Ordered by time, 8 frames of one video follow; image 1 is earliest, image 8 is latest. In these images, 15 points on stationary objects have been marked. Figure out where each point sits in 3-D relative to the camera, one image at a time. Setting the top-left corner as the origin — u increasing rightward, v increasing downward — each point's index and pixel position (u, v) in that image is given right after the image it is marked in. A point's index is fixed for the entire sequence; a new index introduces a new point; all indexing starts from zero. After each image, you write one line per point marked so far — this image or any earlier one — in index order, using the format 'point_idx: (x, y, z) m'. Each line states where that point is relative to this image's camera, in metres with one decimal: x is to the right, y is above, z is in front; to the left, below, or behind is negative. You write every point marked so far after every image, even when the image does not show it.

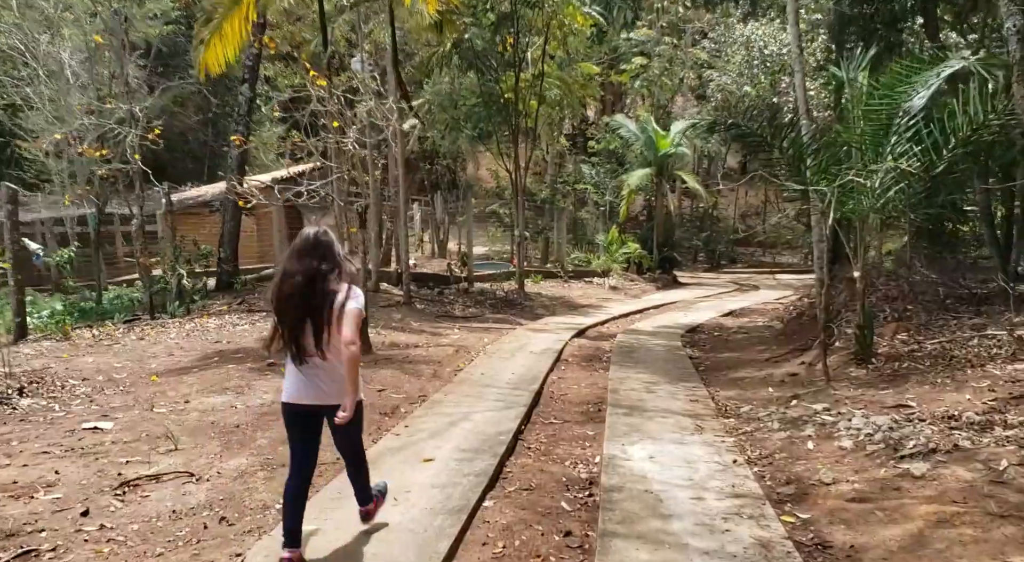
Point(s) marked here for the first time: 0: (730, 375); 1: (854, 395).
0: (+1.8, -0.8, +7.7) m
1: (+2.2, -0.7, +5.9) m
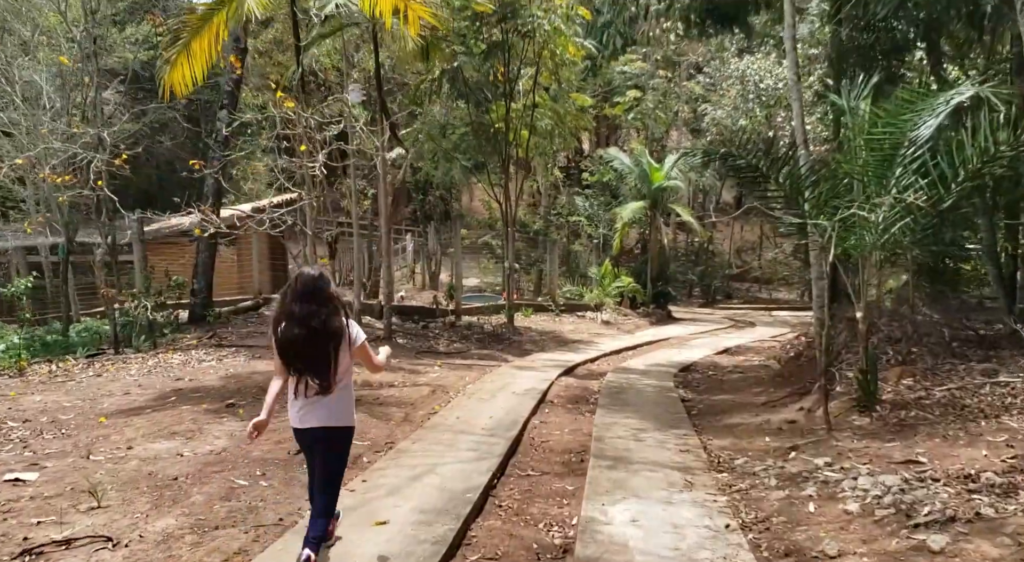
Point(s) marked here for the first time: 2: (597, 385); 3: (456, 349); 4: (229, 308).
0: (+1.6, -1.1, +7.2) m
1: (+2.0, -1.0, +5.4) m
2: (+0.9, -1.1, +9.6) m
3: (-0.8, -0.9, +12.6) m
4: (-4.0, -0.4, +12.9) m
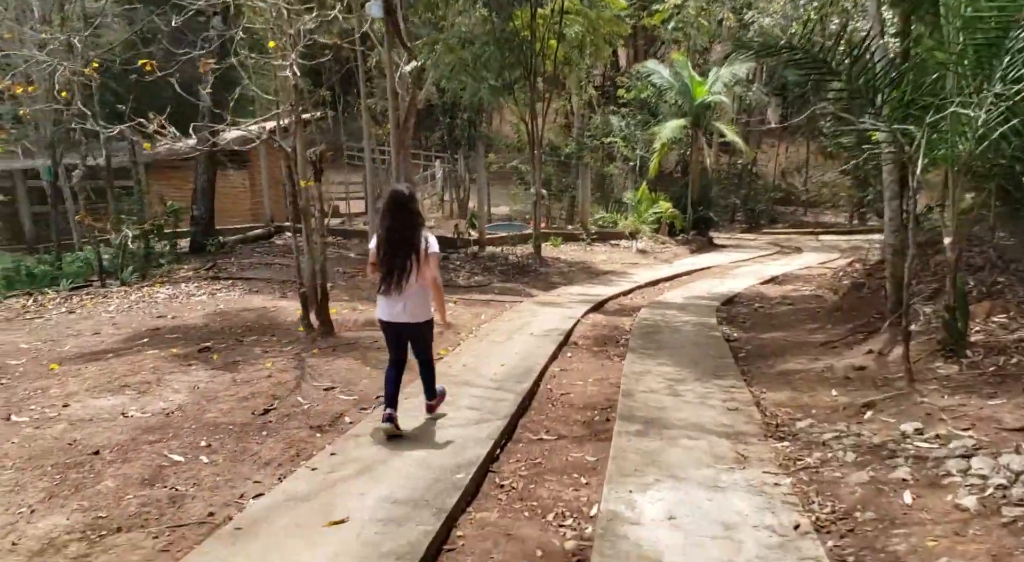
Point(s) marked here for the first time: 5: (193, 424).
0: (+1.8, -0.6, +6.1) m
1: (+2.1, -0.6, +4.4) m
2: (+1.1, -0.4, +8.6) m
3: (-0.4, 0.0, +11.6) m
4: (-3.6, +0.6, +12.0) m
5: (-1.5, -0.7, +4.2) m
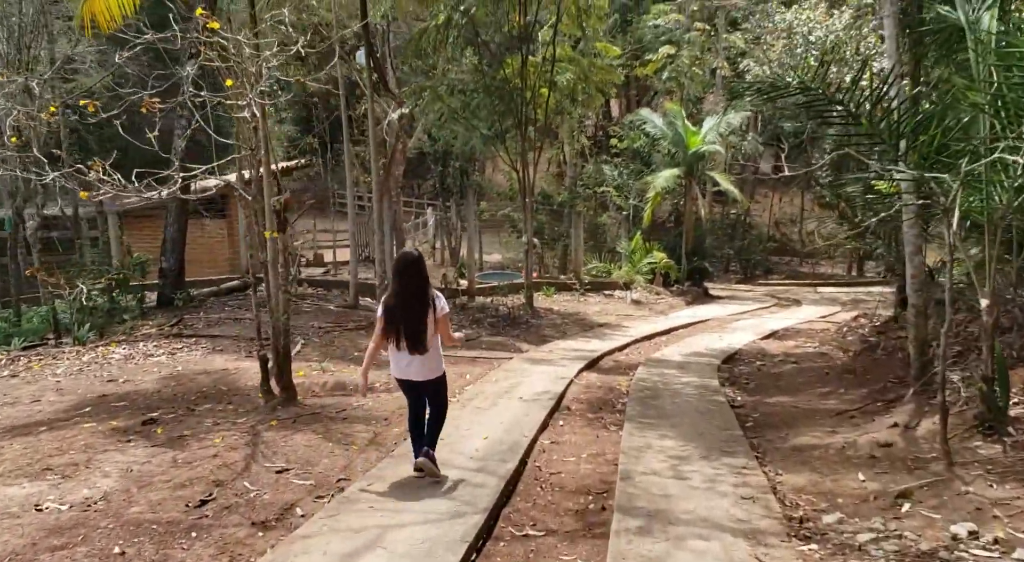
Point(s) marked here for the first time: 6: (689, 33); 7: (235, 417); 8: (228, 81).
0: (+1.7, -1.0, +5.5) m
1: (+2.0, -0.9, +3.7) m
2: (+1.0, -0.9, +8.0) m
3: (-0.6, -0.7, +11.0) m
4: (-3.7, -0.1, +11.4) m
5: (-1.5, -0.9, +3.6) m
6: (+3.7, +5.2, +19.3) m
7: (-1.6, -0.8, +5.5) m
8: (-1.8, +1.3, +5.8) m
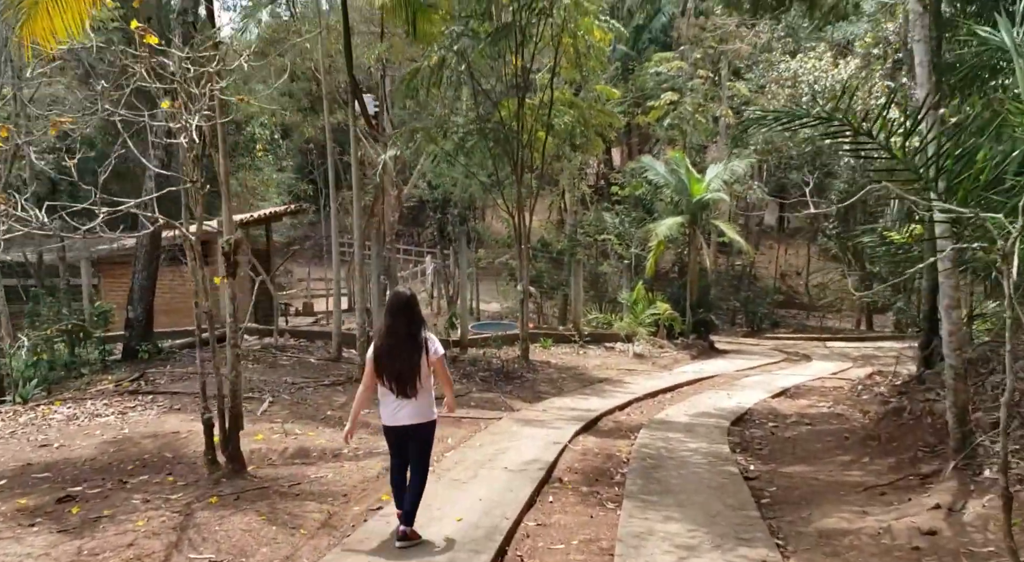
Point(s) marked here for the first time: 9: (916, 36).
0: (+1.6, -1.3, +4.7) m
1: (+1.9, -1.1, +3.0) m
2: (+0.9, -1.3, +7.2) m
3: (-0.6, -1.2, +10.2) m
4: (-3.8, -0.7, +10.7) m
5: (-1.7, -1.1, +2.8) m
6: (+3.7, +4.1, +18.9) m
7: (-1.7, -1.1, +4.7) m
8: (-1.9, +1.0, +5.2) m
9: (+2.5, +1.5, +5.6) m
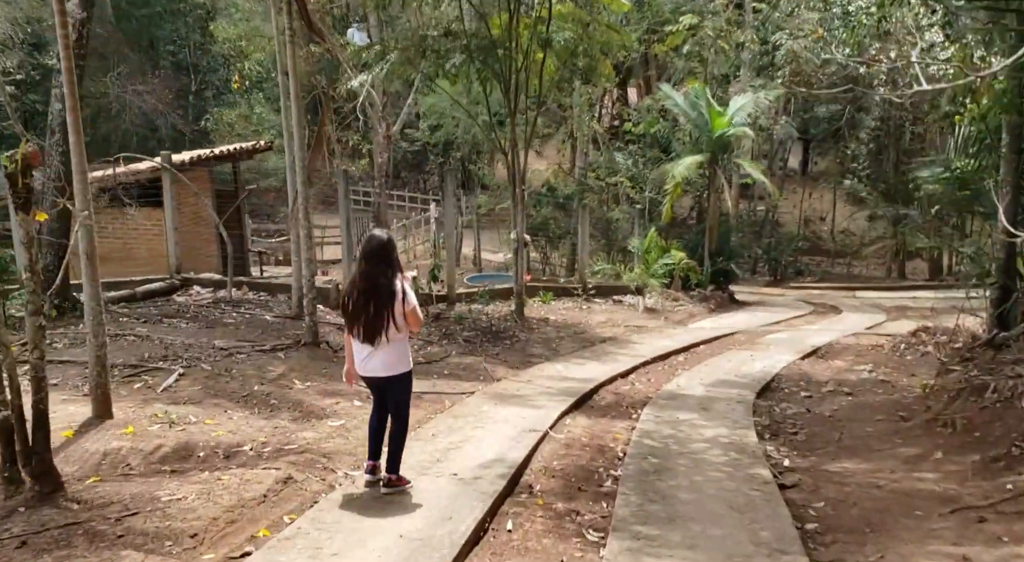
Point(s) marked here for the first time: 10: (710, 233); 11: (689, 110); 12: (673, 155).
0: (+1.3, -1.0, +3.1) m
1: (+1.6, -1.0, +1.4) m
2: (+0.7, -0.9, +5.6) m
3: (-0.8, -0.7, +8.7) m
4: (-4.0, -0.1, +9.2) m
5: (-1.9, -1.0, +1.3) m
6: (+3.7, +5.1, +16.9) m
7: (-2.0, -0.9, +3.2) m
8: (-2.1, +1.2, +3.5) m
9: (+2.2, +1.7, +3.9) m
10: (+3.2, +0.7, +14.8) m
11: (+2.8, +2.7, +14.5) m
12: (+2.8, +2.2, +16.4) m
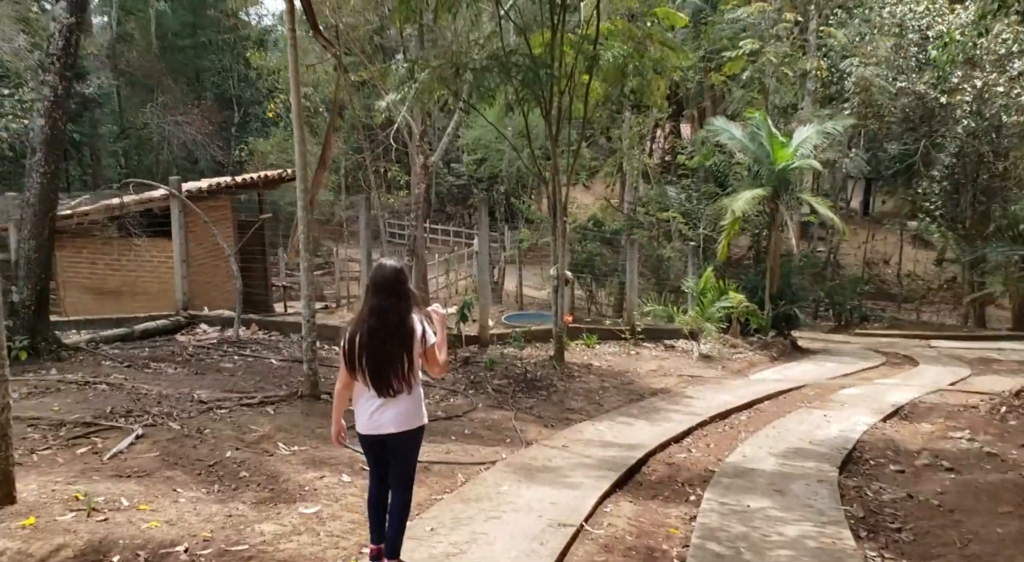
0: (+1.3, -1.2, +1.9) m
1: (+1.5, -1.1, +0.1) m
2: (+0.8, -1.2, +4.4) m
3: (-0.5, -1.1, +7.5) m
4: (-3.6, -0.5, +8.2) m
5: (-2.0, -1.0, +0.2) m
6: (+4.5, +4.4, +15.7) m
7: (-2.0, -1.0, +2.1) m
8: (-2.1, +1.1, +2.5) m
9: (+2.3, +1.5, +2.7) m
10: (+3.8, +0.1, +13.5) m
11: (+3.4, +2.1, +13.3) m
12: (+3.6, +1.5, +15.2) m
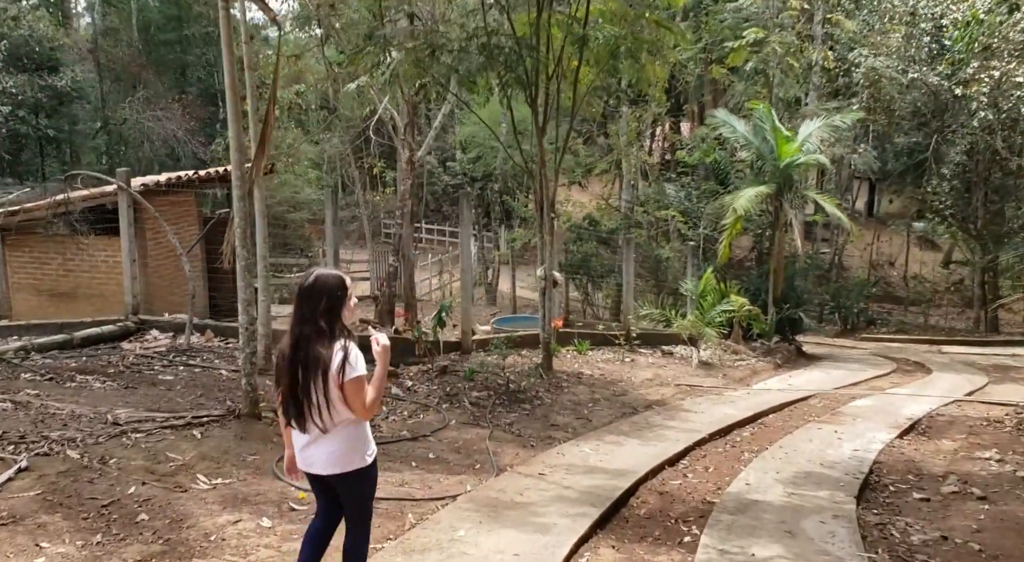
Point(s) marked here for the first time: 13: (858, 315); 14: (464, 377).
0: (+1.1, -1.2, +1.0) m
1: (+1.3, -1.1, -0.7) m
2: (+0.6, -1.2, +3.6) m
3: (-0.7, -1.1, +6.7) m
4: (-3.8, -0.5, +7.4) m
5: (-2.2, -1.0, -0.6) m
6: (+4.3, +4.3, +14.9) m
7: (-2.2, -1.0, +1.3) m
8: (-2.3, +1.1, +1.7) m
9: (+2.1, +1.5, +1.8) m
10: (+3.6, 0.0, +12.6) m
11: (+3.2, +2.0, +12.5) m
12: (+3.4, +1.5, +14.3) m
13: (+6.9, -0.6, +18.3) m
14: (-0.4, -0.9, +8.6) m
